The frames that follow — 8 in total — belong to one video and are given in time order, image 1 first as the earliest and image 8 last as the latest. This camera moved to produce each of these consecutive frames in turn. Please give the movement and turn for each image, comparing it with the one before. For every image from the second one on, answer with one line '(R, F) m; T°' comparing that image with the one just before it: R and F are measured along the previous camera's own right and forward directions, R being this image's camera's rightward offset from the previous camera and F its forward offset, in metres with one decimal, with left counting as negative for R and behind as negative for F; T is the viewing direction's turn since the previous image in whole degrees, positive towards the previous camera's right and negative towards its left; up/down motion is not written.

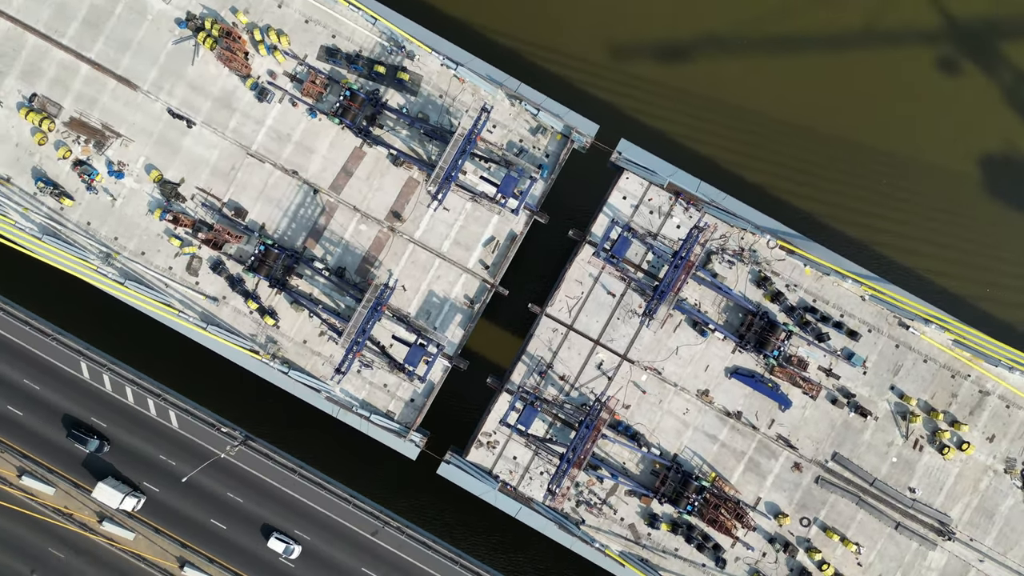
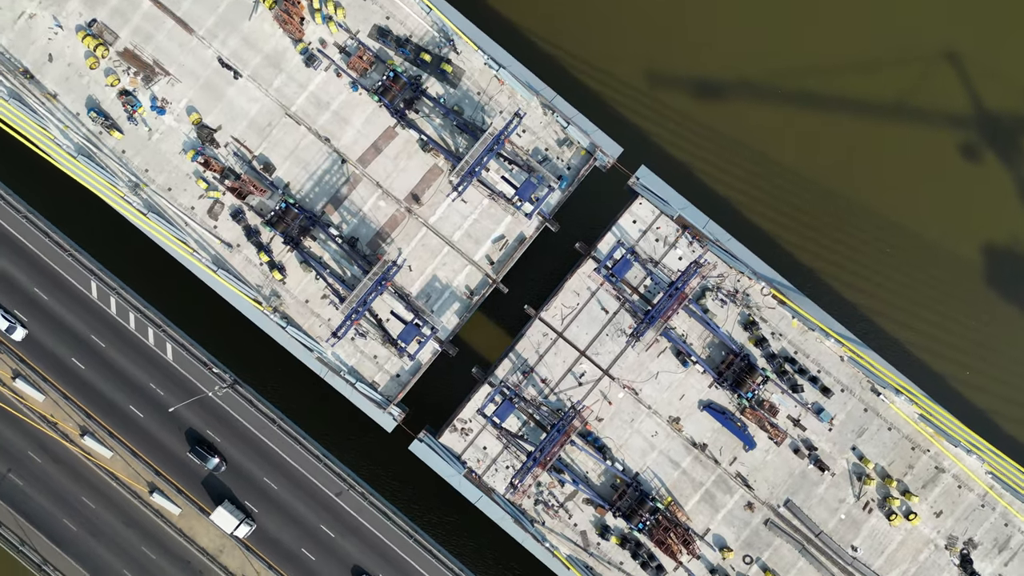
(0.0, -1.6) m; 0°
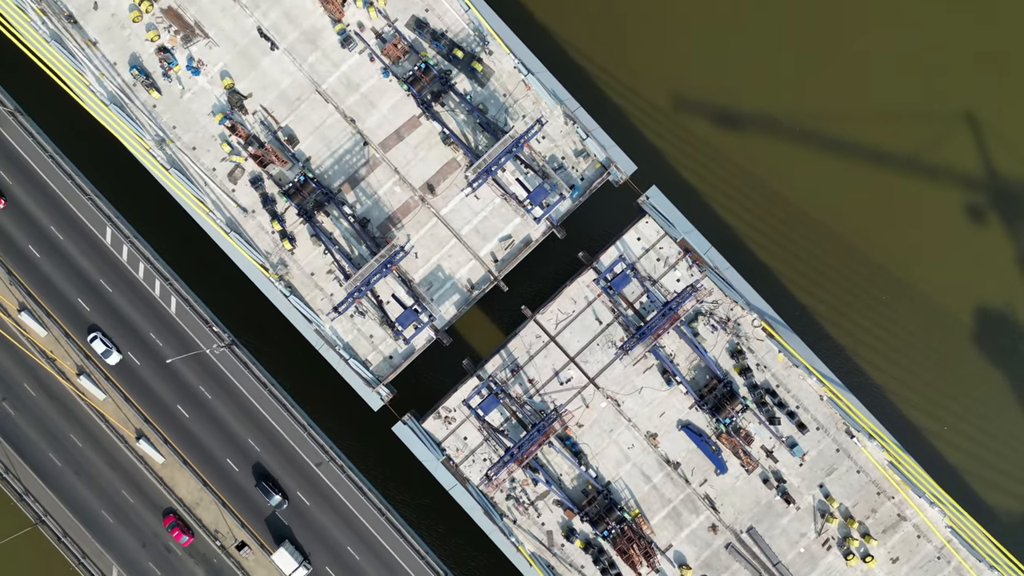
(0.0, -1.1) m; 0°
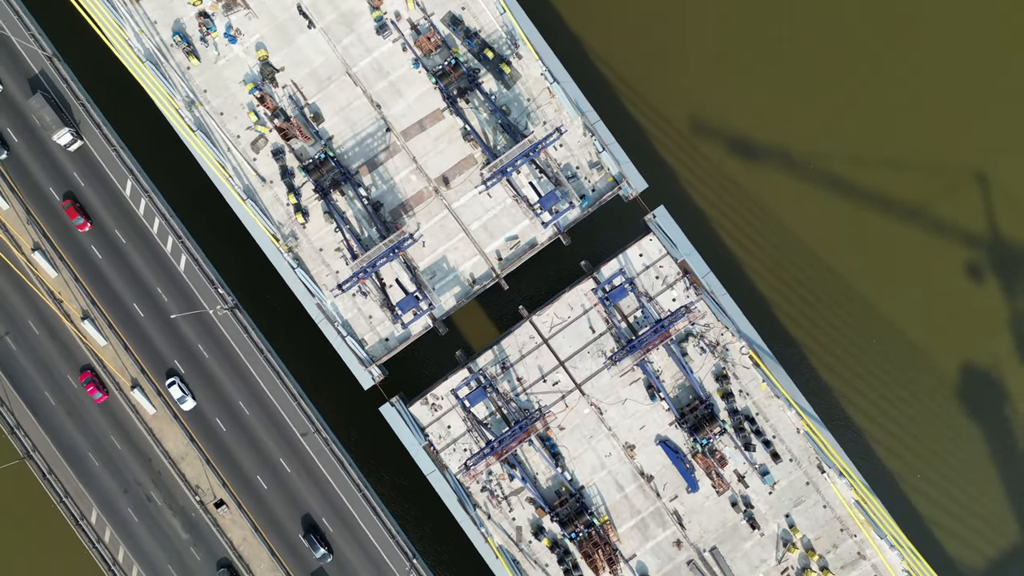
(0.0, -1.1) m; 0°
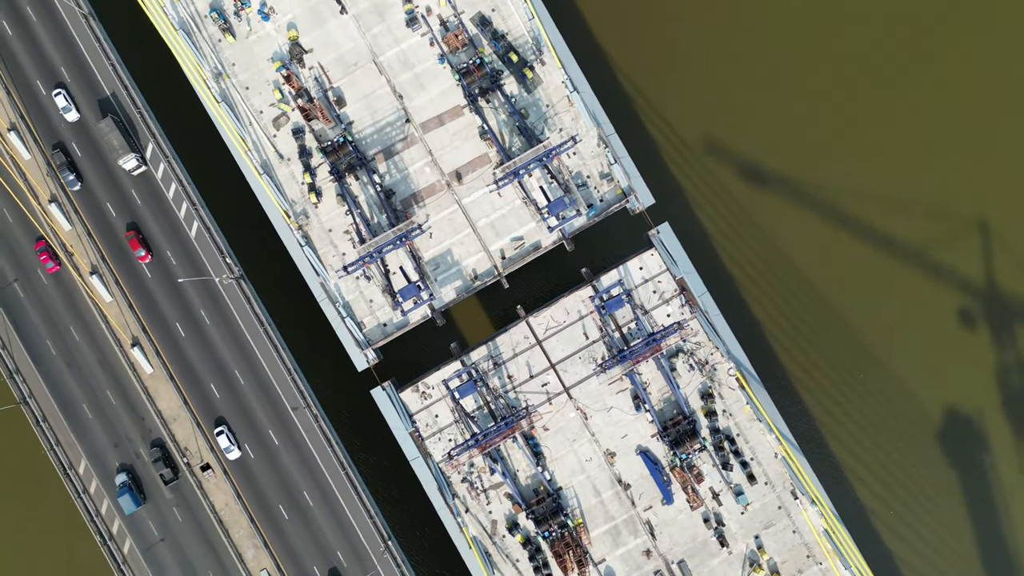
(0.0, -0.9) m; 0°
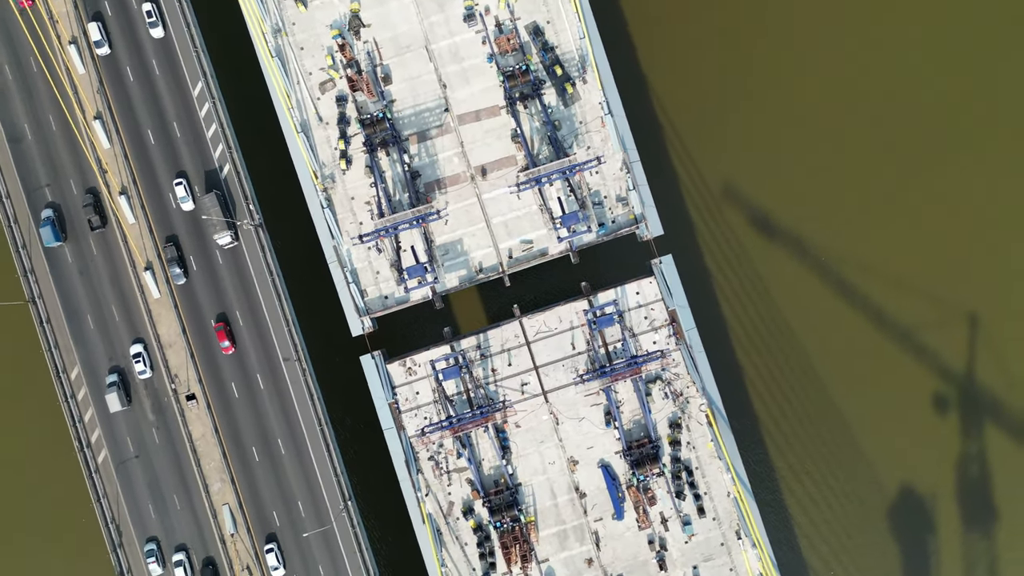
(0.0, -1.9) m; 0°
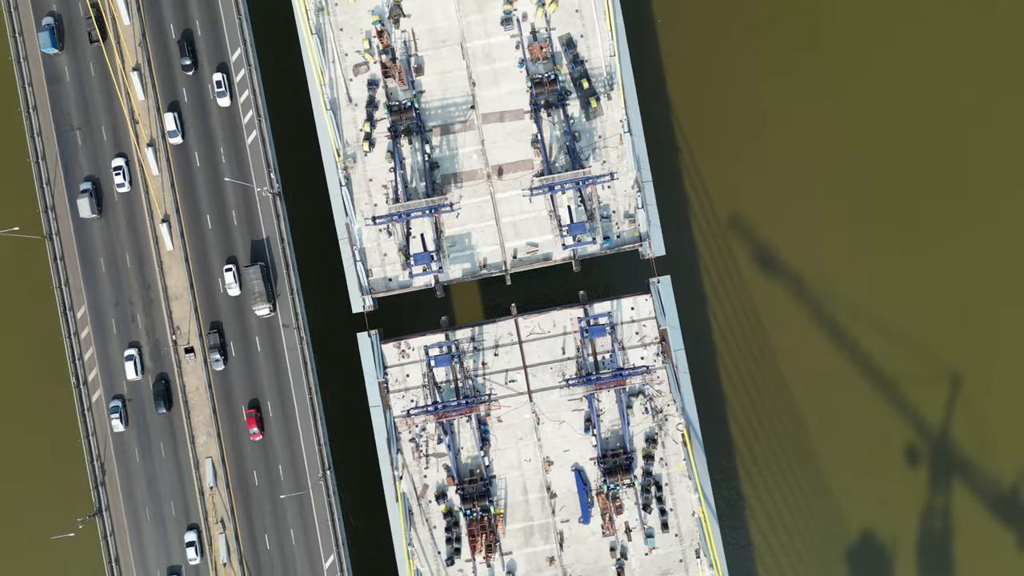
(0.0, -1.4) m; 0°
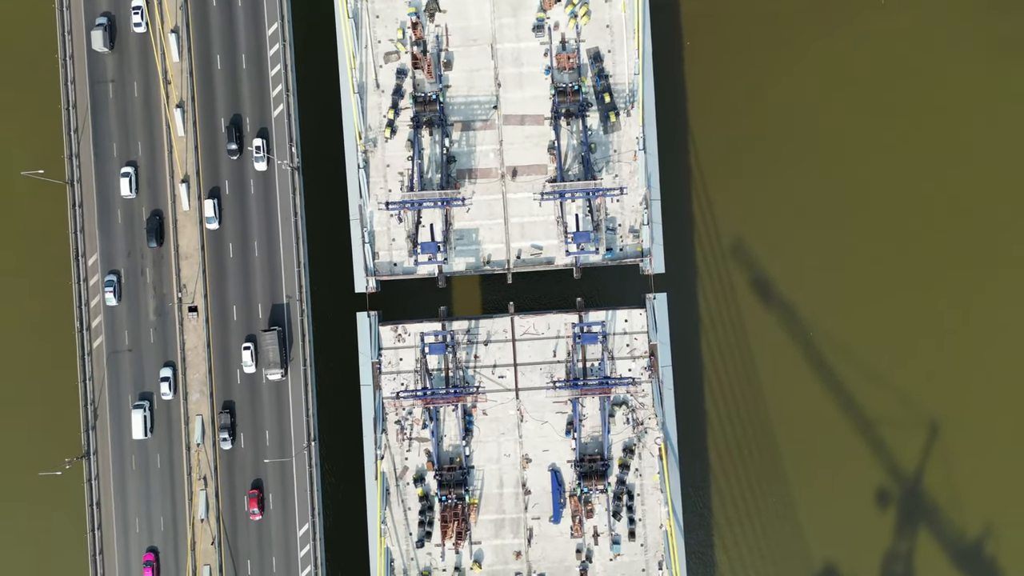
(+0.1, -1.2) m; 0°
